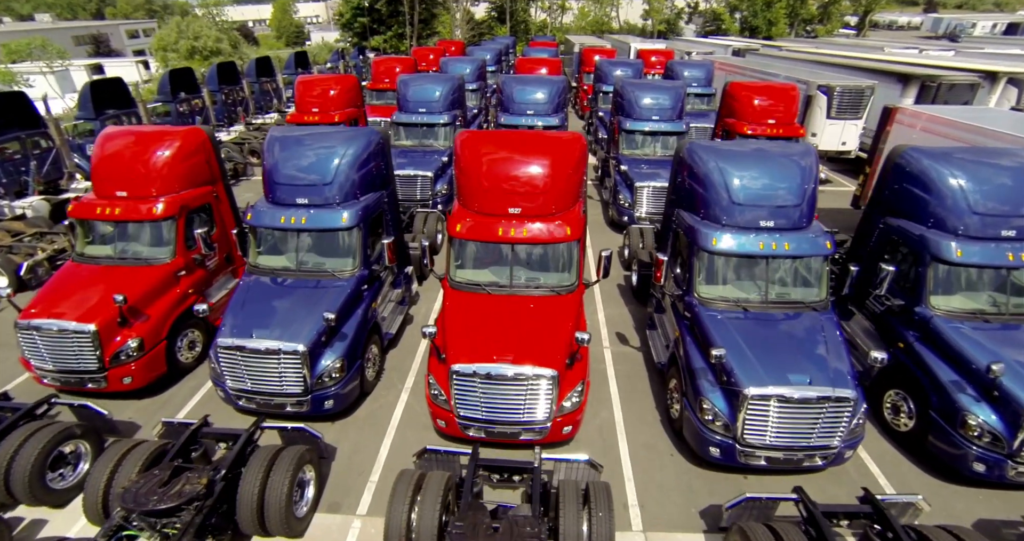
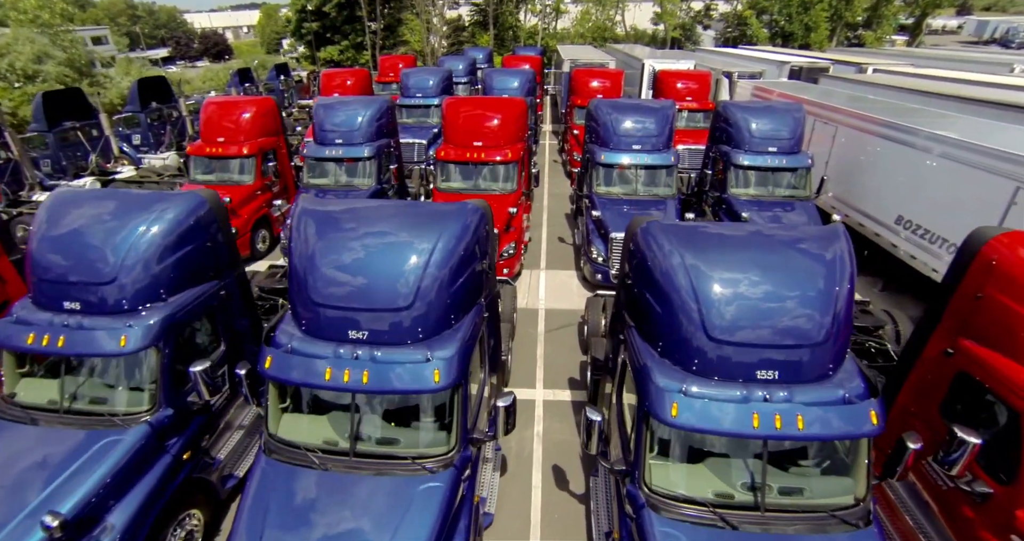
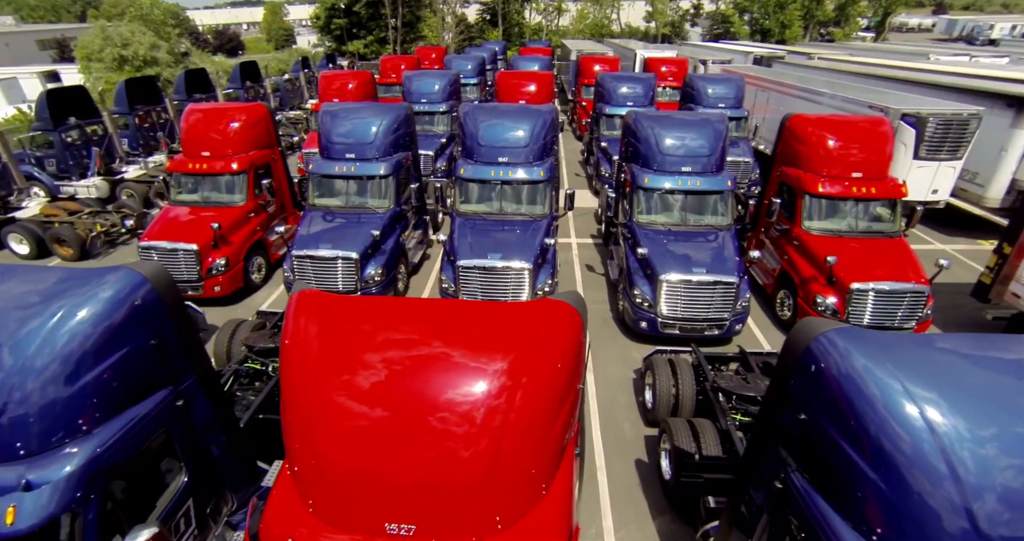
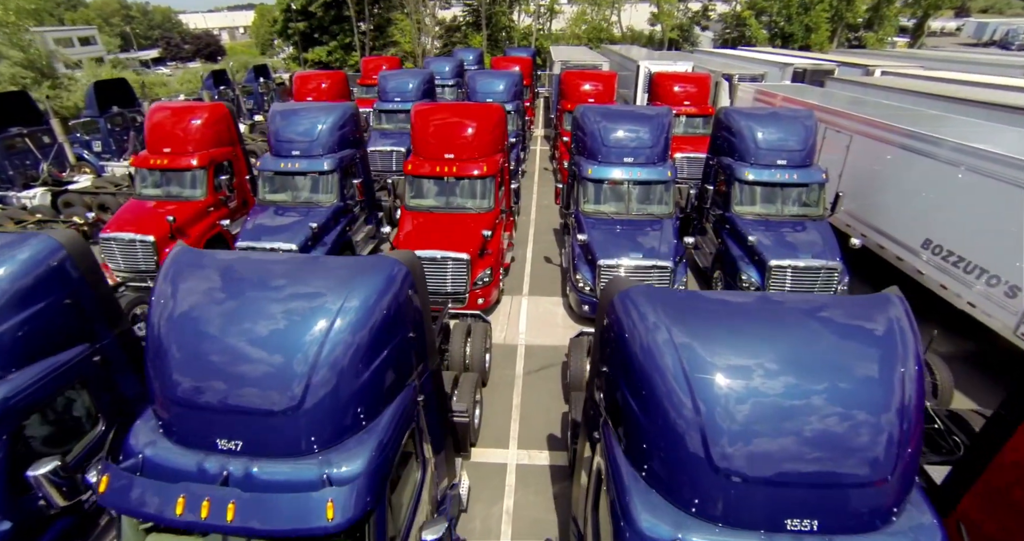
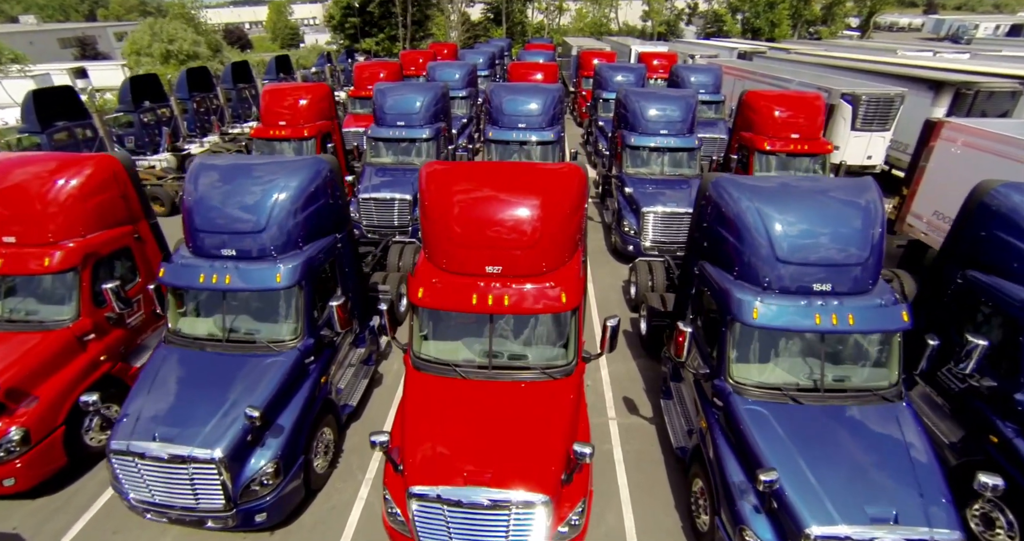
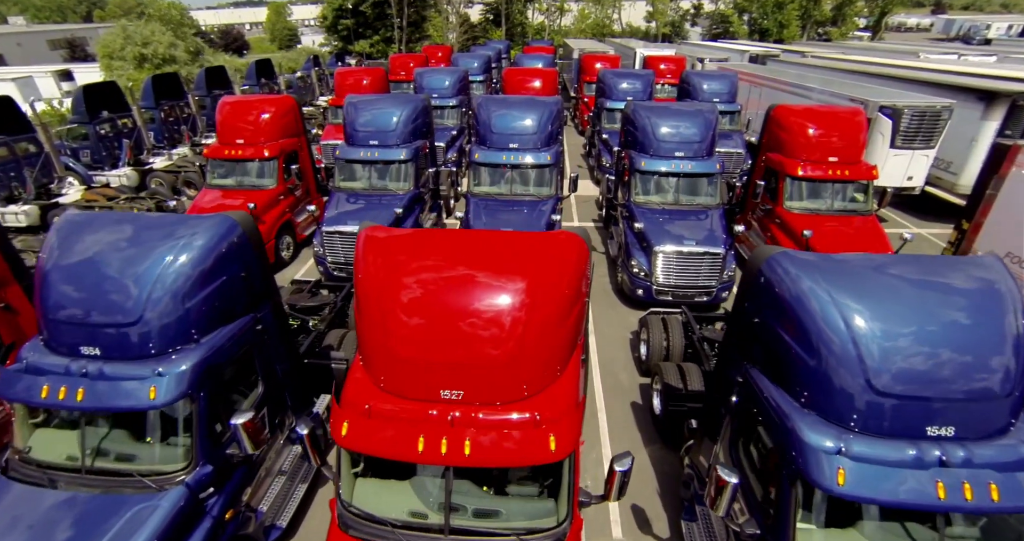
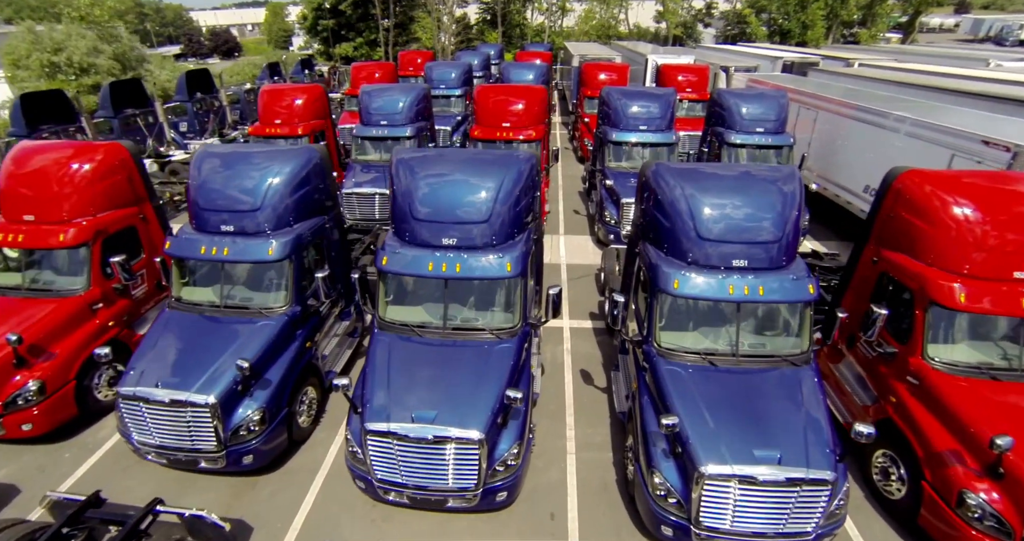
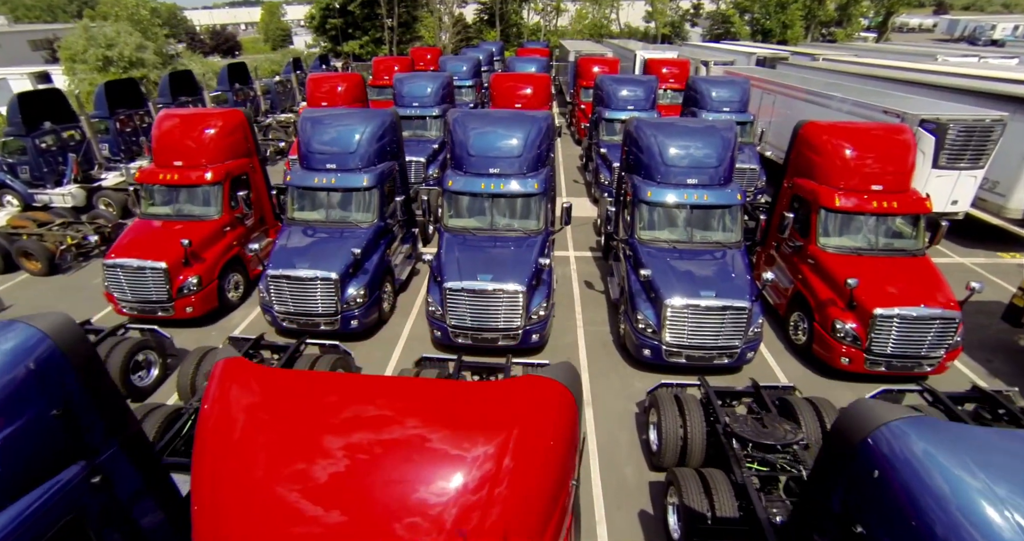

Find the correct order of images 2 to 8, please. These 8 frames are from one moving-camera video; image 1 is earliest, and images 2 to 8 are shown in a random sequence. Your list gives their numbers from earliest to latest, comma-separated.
5, 6, 3, 8, 7, 2, 4
